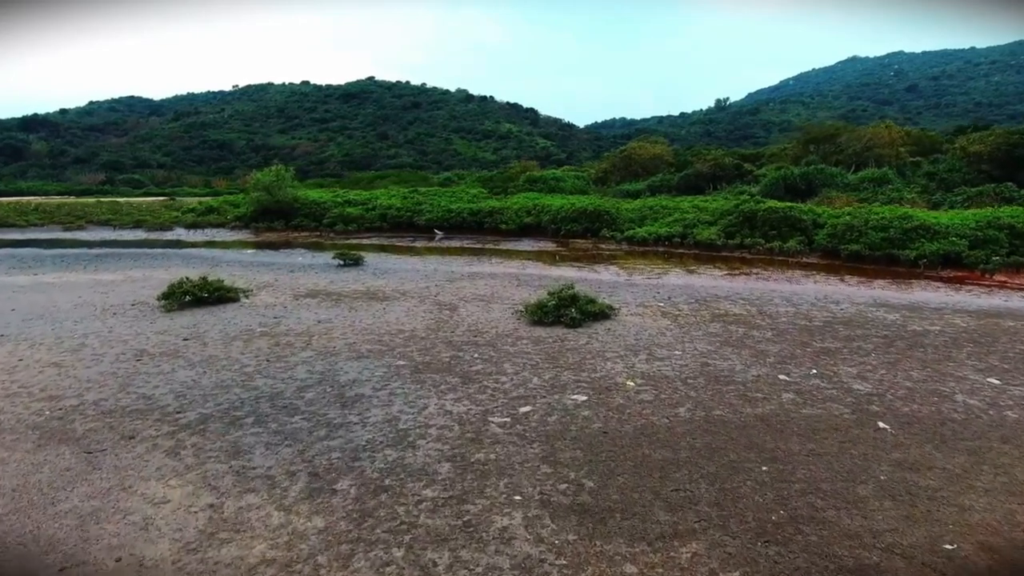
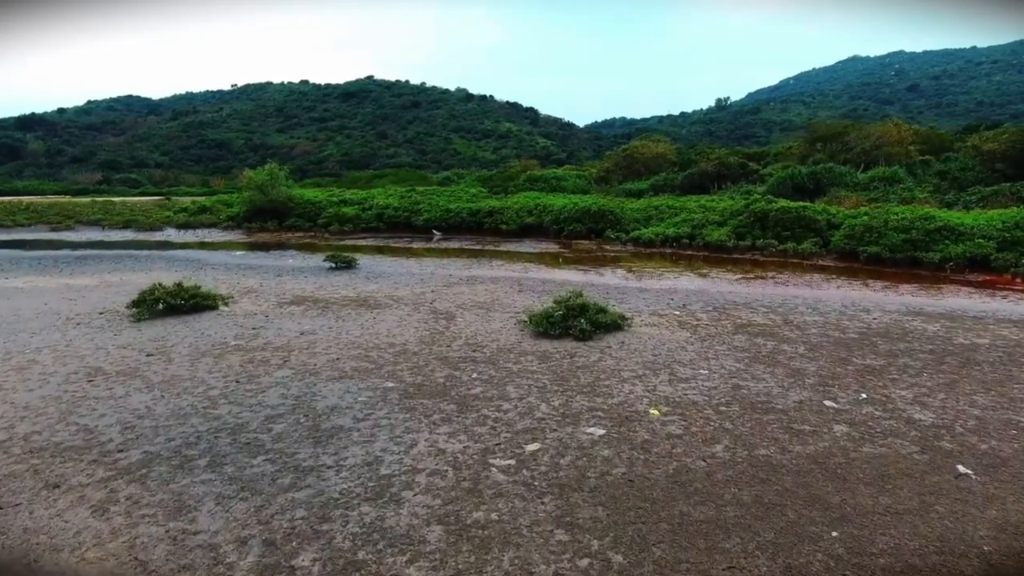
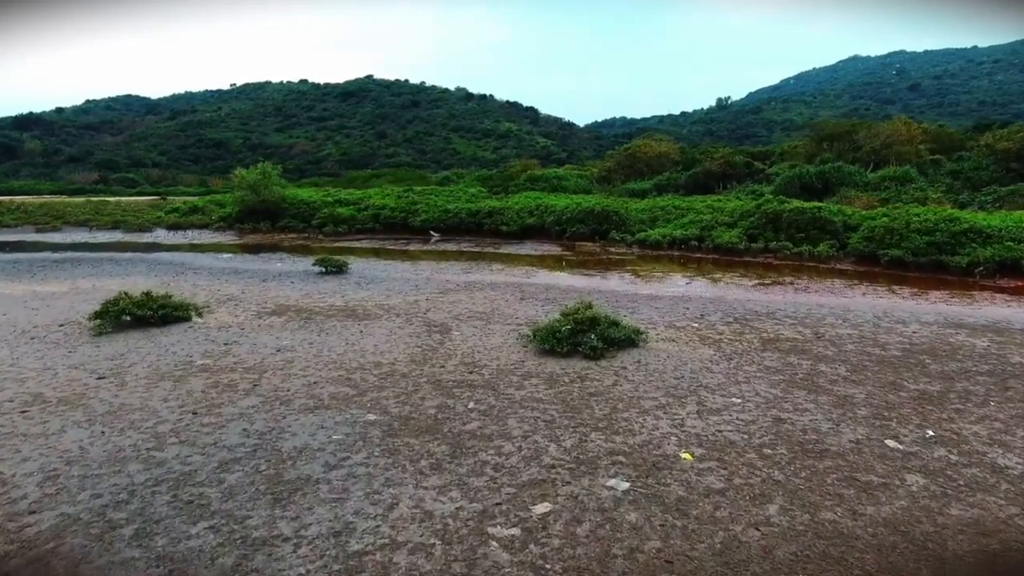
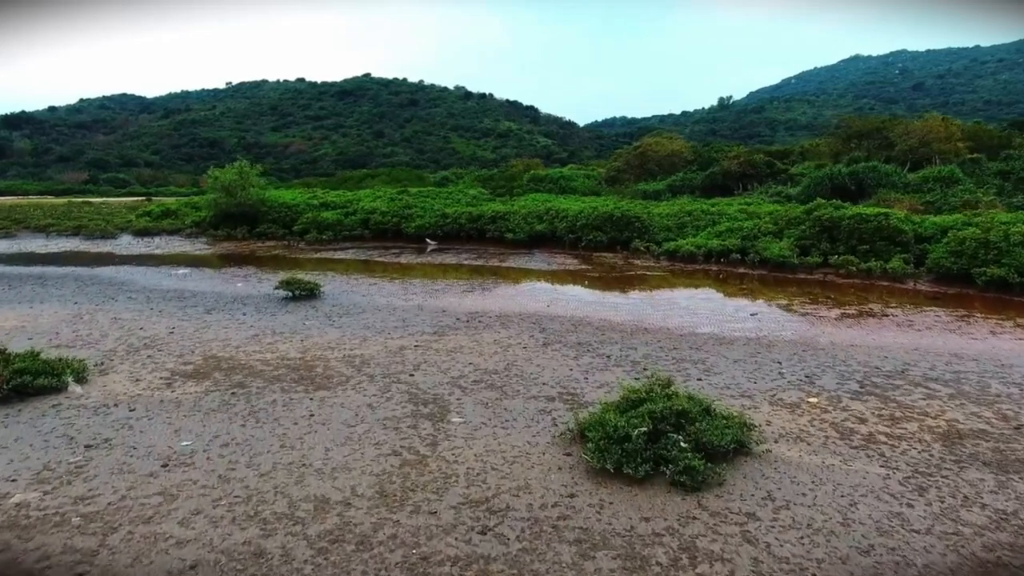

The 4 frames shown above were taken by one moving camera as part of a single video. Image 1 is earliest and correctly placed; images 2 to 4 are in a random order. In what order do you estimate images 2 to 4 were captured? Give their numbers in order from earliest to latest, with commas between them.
2, 3, 4
